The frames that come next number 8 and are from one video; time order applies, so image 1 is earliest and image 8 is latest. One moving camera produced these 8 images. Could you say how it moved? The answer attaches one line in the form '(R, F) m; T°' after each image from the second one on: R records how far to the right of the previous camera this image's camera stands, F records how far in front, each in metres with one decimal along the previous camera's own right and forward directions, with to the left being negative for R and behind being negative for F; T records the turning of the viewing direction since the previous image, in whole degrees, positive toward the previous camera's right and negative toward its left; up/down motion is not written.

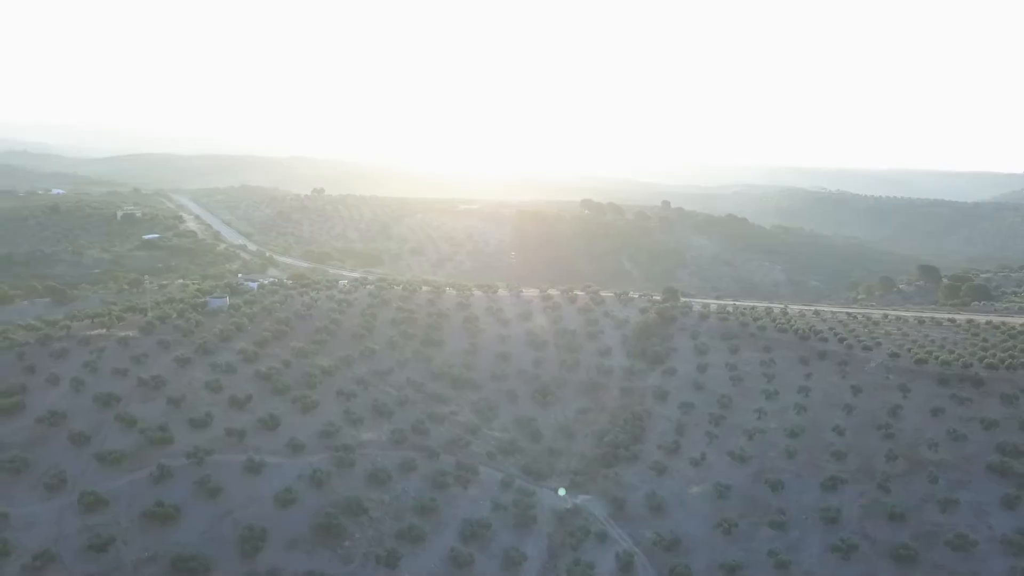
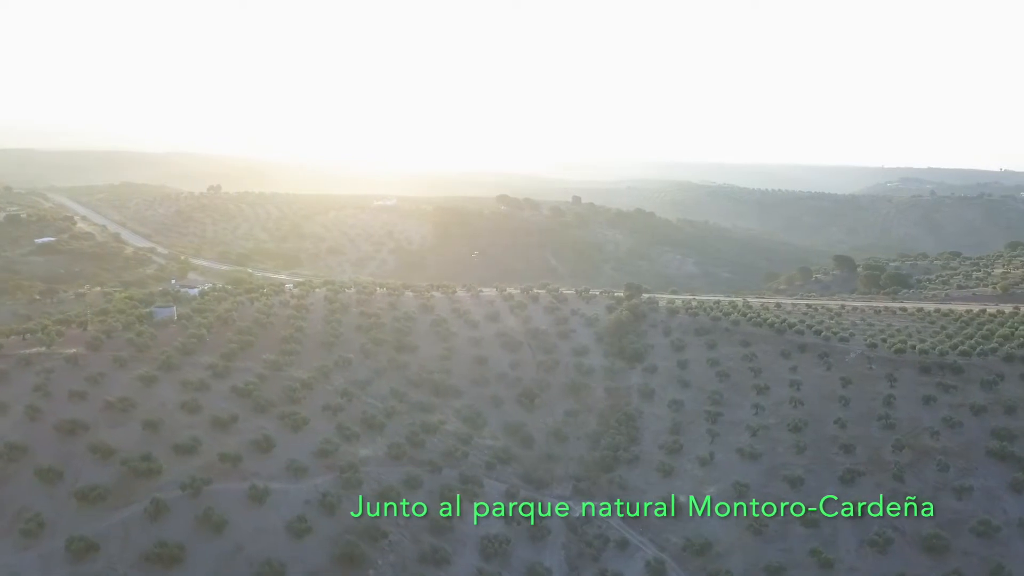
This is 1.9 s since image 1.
(-3.7, +1.5) m; +8°
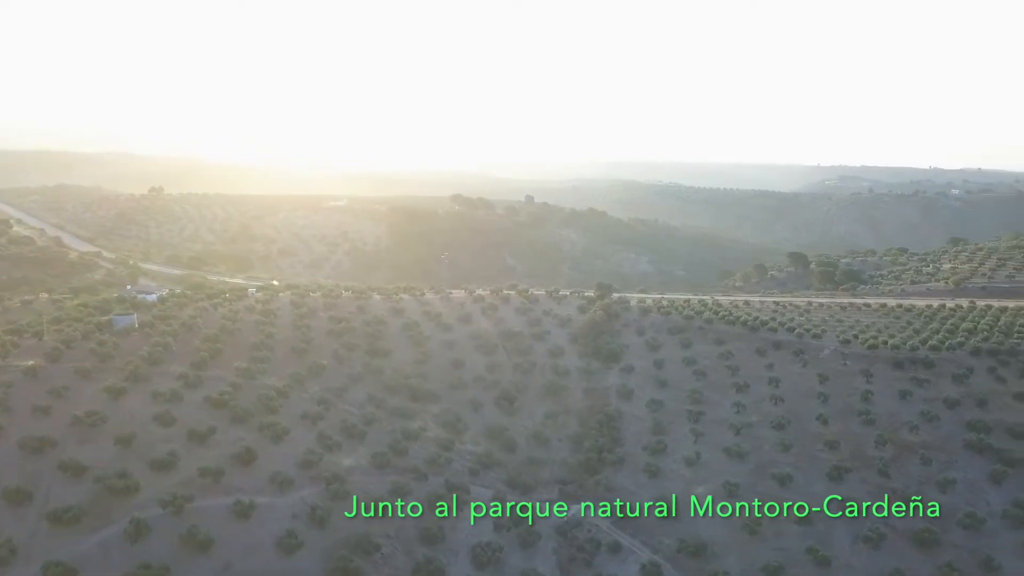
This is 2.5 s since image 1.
(-1.2, +0.5) m; +4°
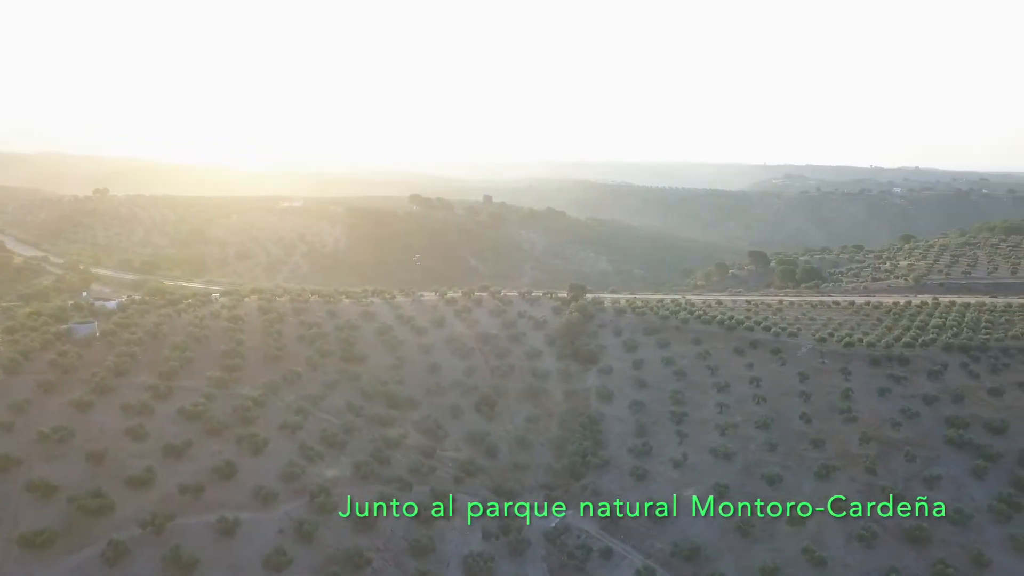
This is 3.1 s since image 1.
(-1.0, +0.5) m; +3°
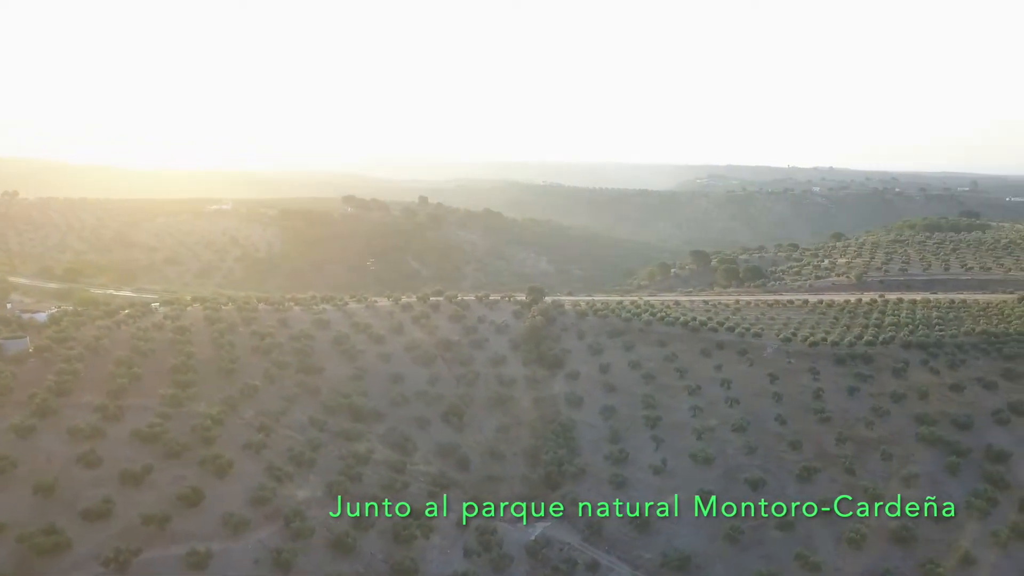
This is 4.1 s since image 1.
(-1.5, +1.0) m; +5°
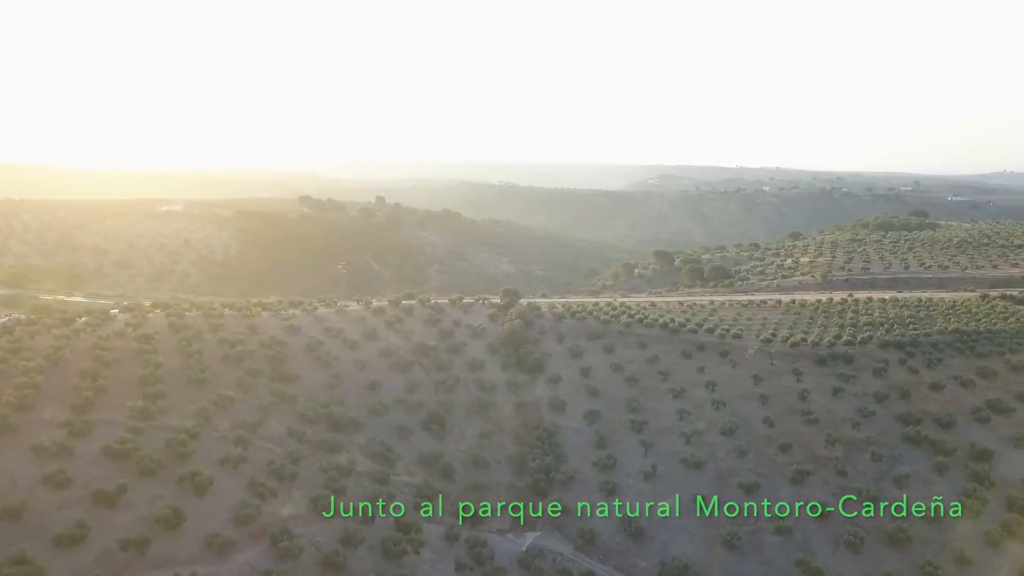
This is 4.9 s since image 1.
(-1.1, +0.7) m; +3°
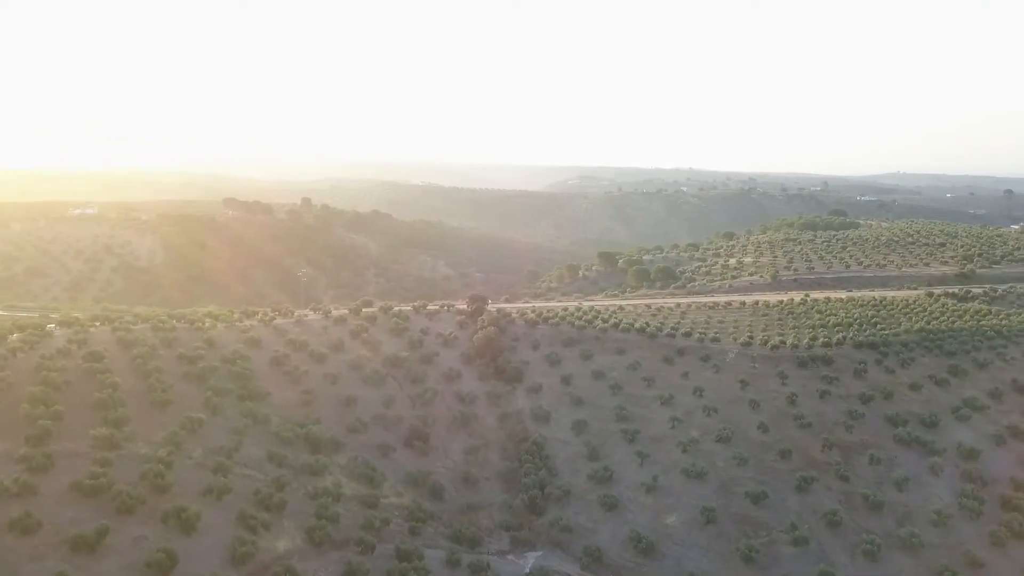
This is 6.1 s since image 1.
(-2.3, +1.3) m; +6°
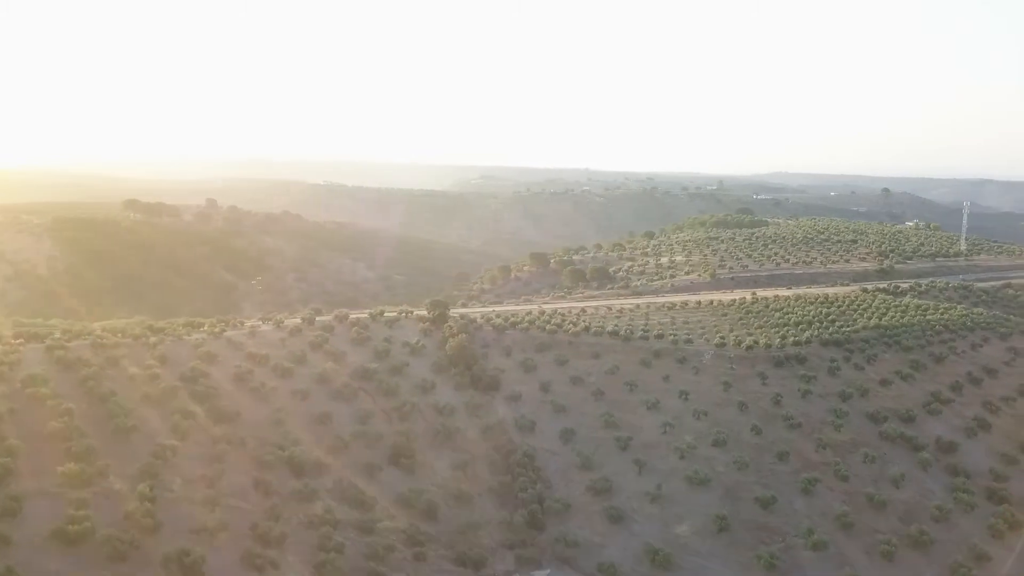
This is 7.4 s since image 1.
(-2.9, +1.3) m; +7°
